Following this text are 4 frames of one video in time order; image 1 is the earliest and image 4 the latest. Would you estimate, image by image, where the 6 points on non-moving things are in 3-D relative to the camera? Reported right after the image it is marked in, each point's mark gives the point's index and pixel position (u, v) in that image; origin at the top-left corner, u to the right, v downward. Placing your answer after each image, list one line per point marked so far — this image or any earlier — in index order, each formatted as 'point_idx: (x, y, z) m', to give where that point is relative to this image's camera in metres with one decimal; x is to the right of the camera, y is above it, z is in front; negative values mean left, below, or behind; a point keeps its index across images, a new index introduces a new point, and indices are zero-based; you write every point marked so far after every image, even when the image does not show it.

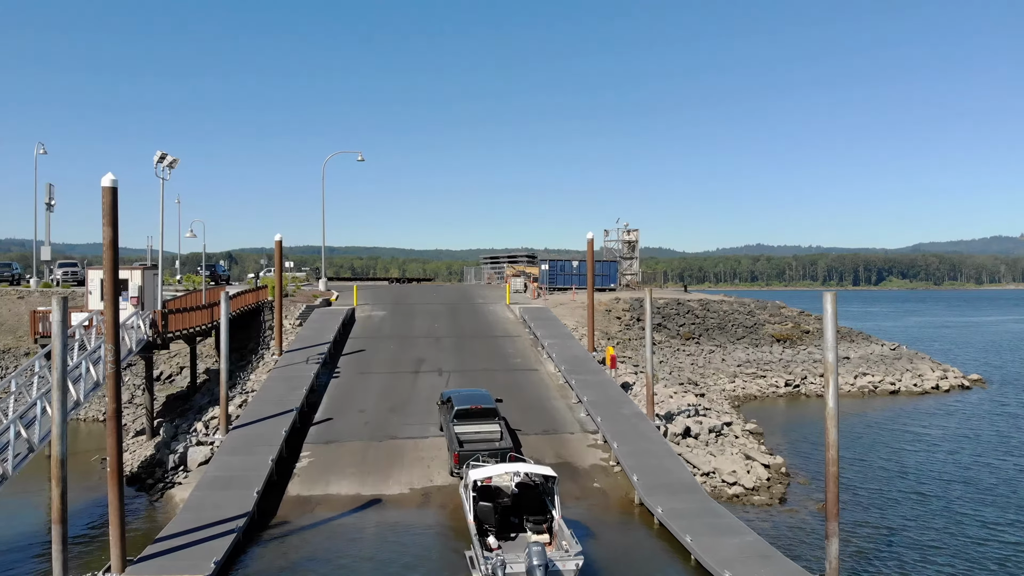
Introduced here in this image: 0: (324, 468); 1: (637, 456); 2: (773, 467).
0: (-4.5, -4.4, +17.2) m
1: (+2.9, -4.0, +16.8) m
2: (+7.0, -4.8, +19.1) m
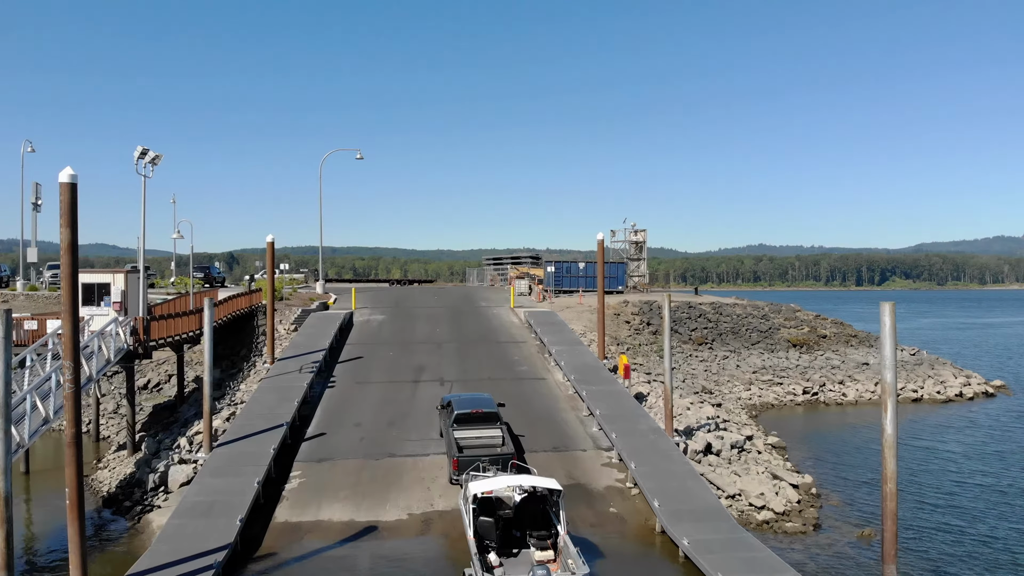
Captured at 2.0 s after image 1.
0: (-4.3, -4.5, +15.8) m
1: (+3.1, -4.1, +15.3) m
2: (+7.2, -5.0, +17.7) m
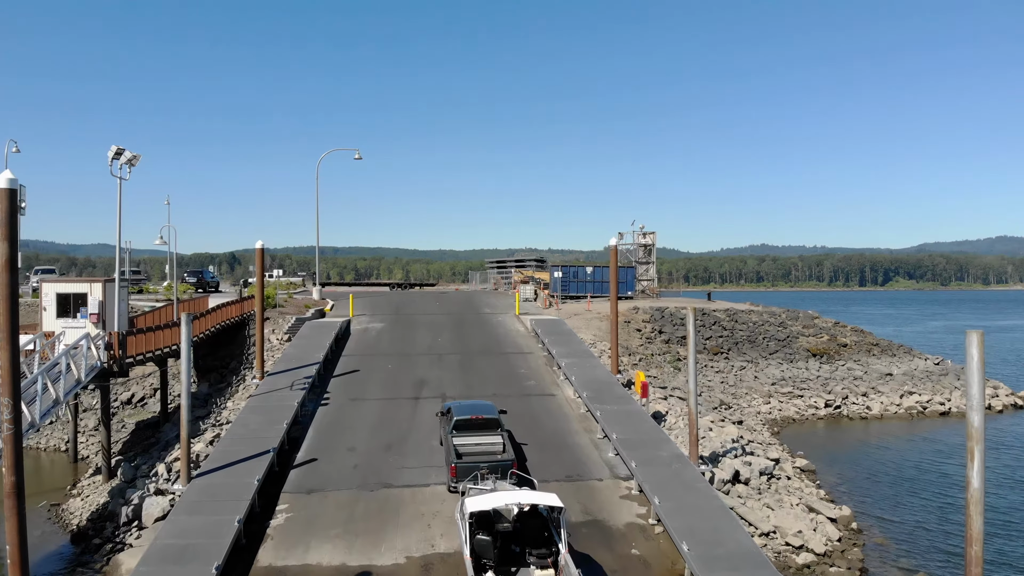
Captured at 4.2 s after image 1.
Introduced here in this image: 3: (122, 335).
0: (-4.1, -4.8, +14.2) m
1: (+3.3, -4.4, +13.7) m
2: (+7.4, -5.3, +16.0) m
3: (-10.6, -1.3, +19.5) m
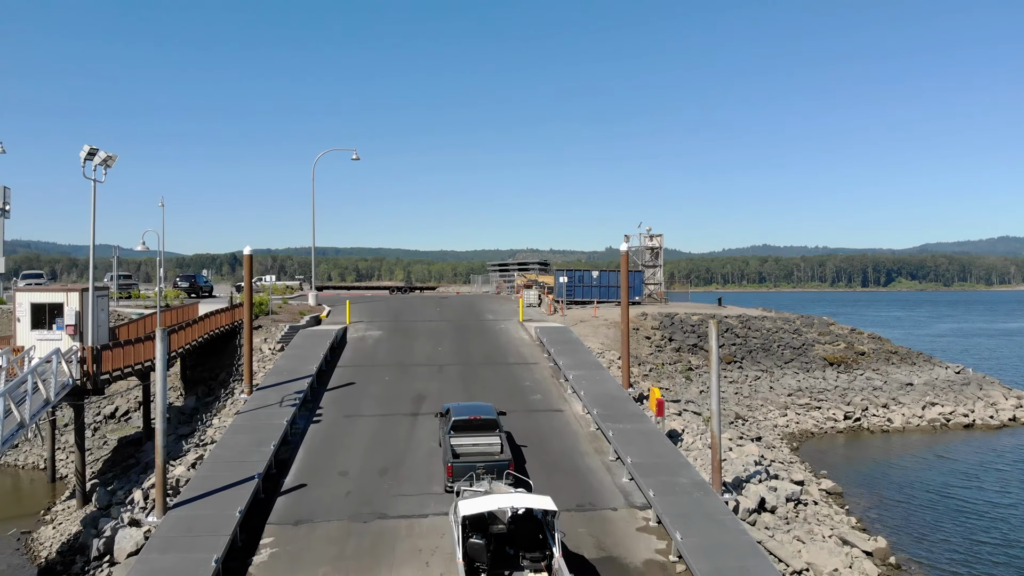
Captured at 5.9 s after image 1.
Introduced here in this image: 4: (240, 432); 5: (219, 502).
0: (-4.0, -5.0, +12.9) m
1: (+3.4, -4.6, +12.4) m
2: (+7.5, -5.5, +14.7) m
3: (-10.5, -1.5, +18.2) m
4: (-6.5, -3.5, +17.1) m
5: (-5.7, -4.2, +14.0) m
